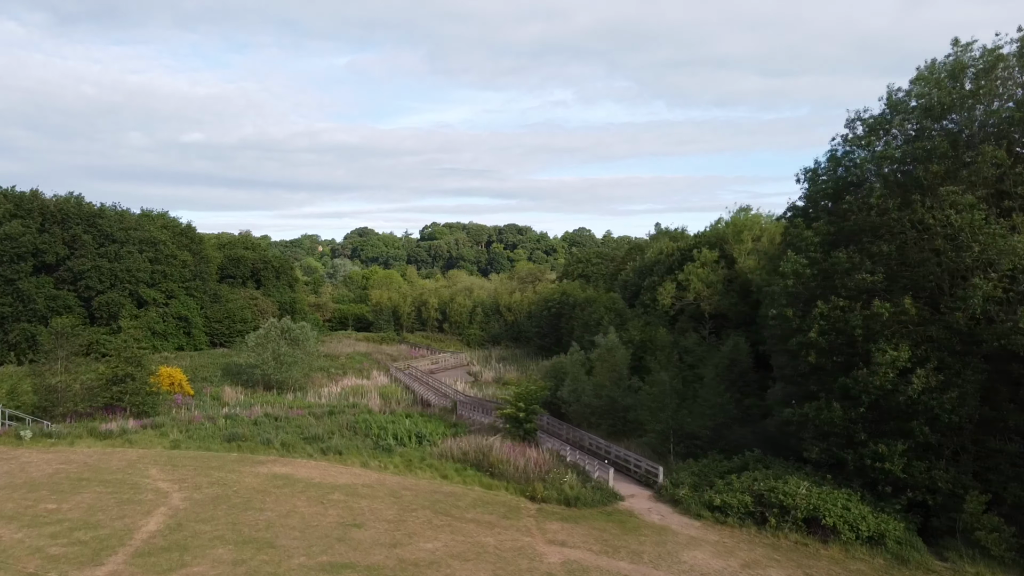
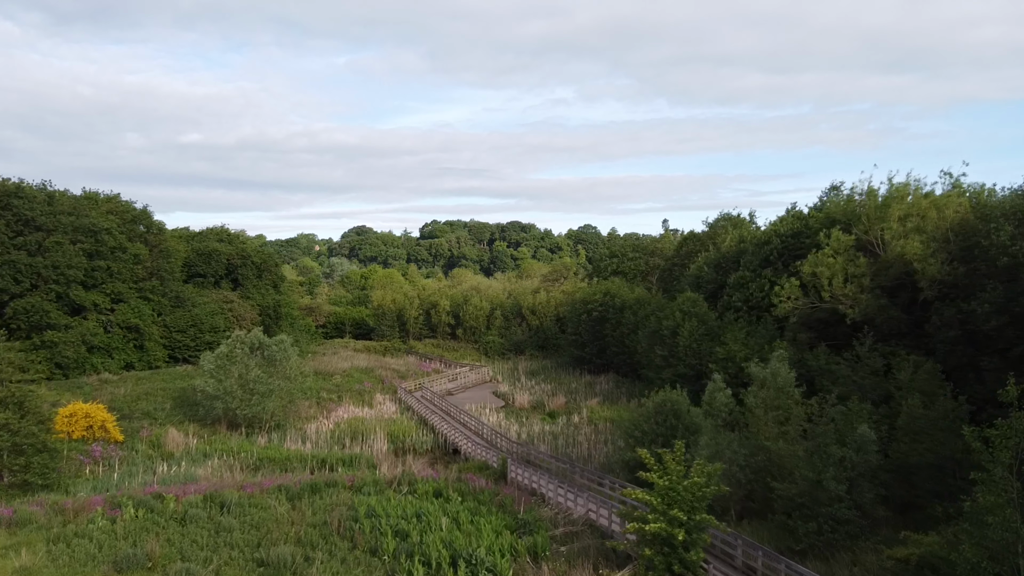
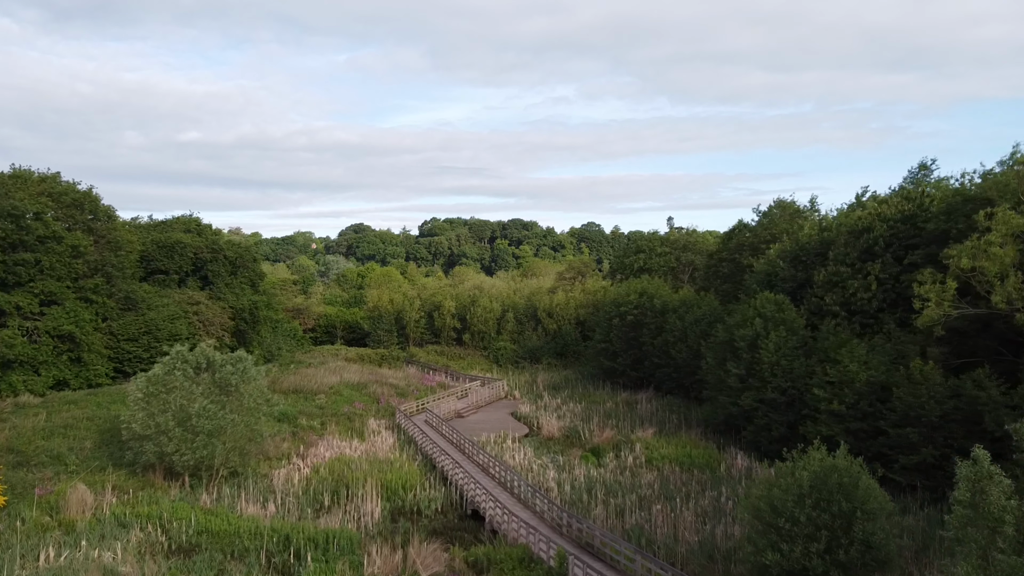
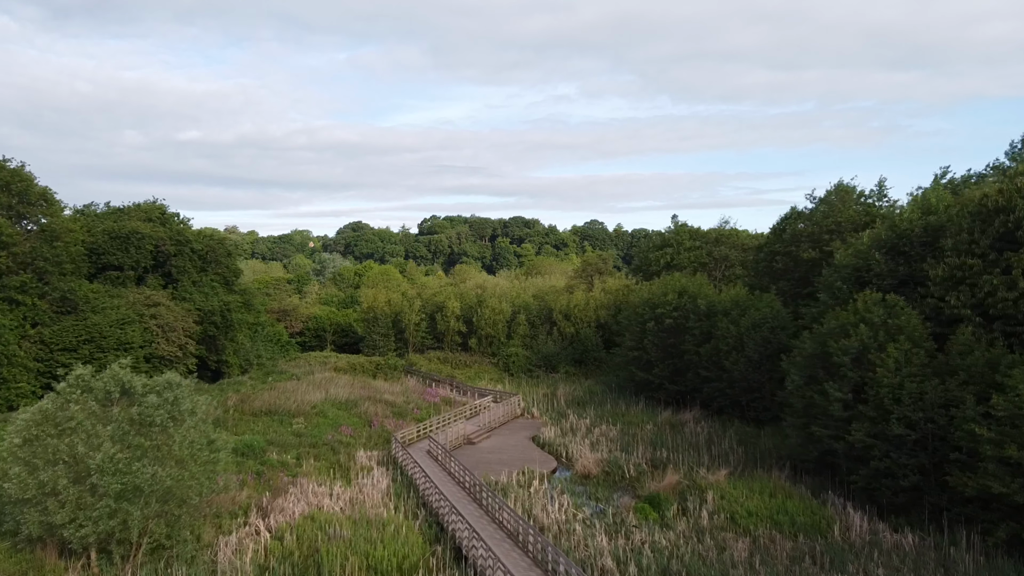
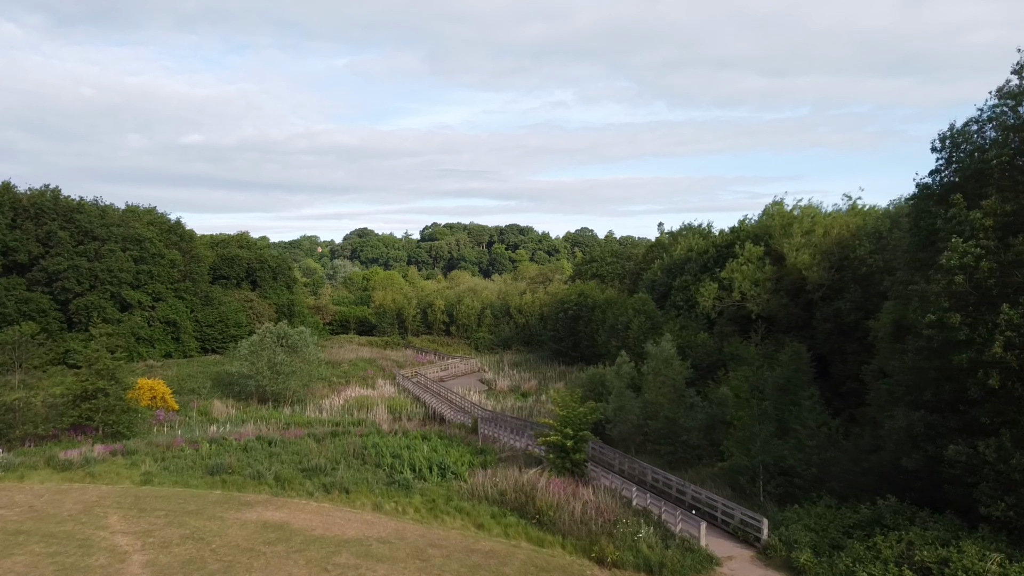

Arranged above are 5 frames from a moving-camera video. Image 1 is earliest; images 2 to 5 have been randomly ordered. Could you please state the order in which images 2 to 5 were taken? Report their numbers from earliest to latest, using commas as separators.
5, 2, 3, 4
